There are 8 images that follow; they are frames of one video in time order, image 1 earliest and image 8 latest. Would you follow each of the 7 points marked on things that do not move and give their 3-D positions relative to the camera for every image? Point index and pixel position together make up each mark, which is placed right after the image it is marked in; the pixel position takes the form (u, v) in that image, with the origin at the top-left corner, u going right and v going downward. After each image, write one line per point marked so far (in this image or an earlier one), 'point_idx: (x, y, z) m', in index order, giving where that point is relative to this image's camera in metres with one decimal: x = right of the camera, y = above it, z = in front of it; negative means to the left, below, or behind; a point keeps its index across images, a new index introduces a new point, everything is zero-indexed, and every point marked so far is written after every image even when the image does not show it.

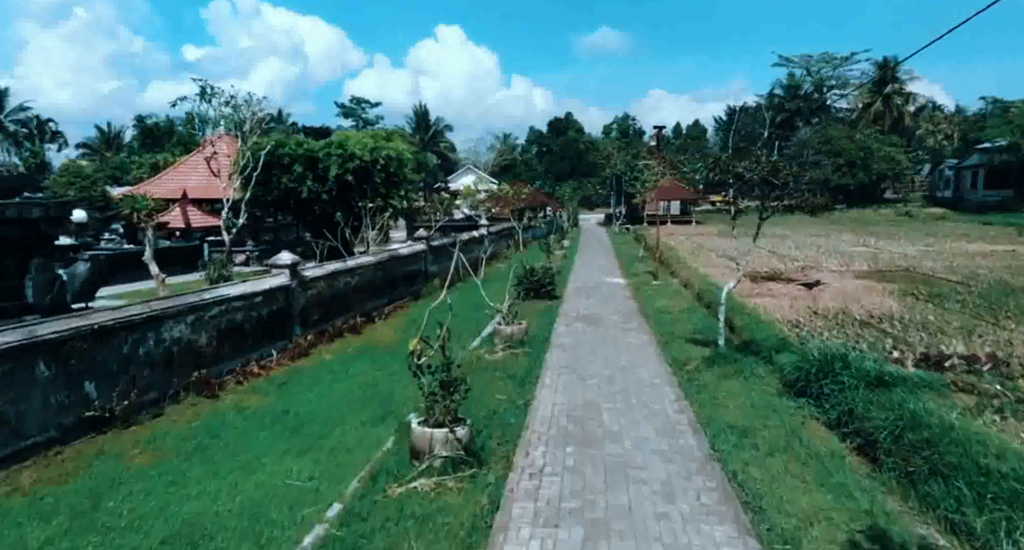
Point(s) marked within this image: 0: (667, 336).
0: (+2.6, -1.0, +10.2) m
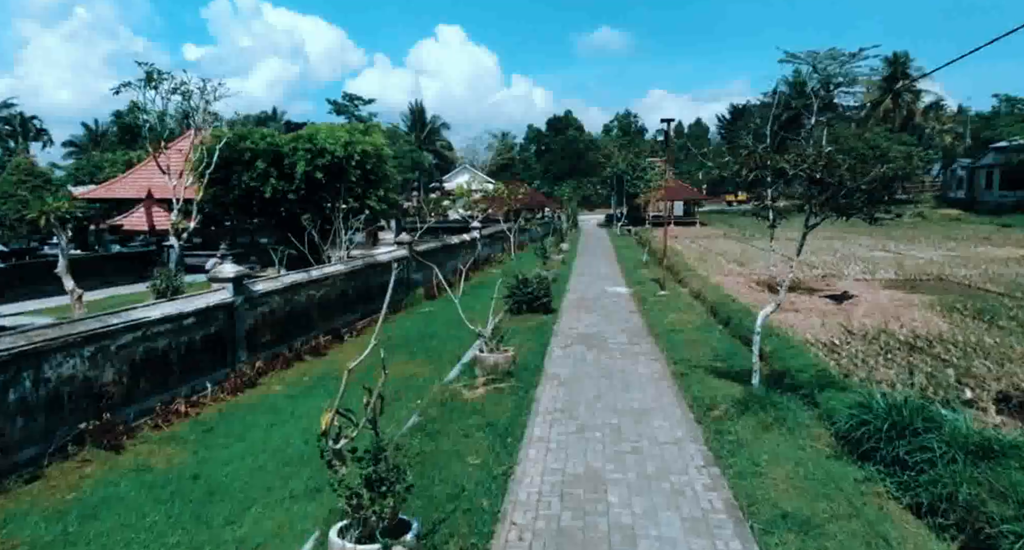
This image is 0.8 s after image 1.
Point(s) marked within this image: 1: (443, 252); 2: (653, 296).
0: (+2.4, -1.2, +8.6) m
1: (-2.0, +0.7, +18.4) m
2: (+3.3, -0.5, +14.6) m
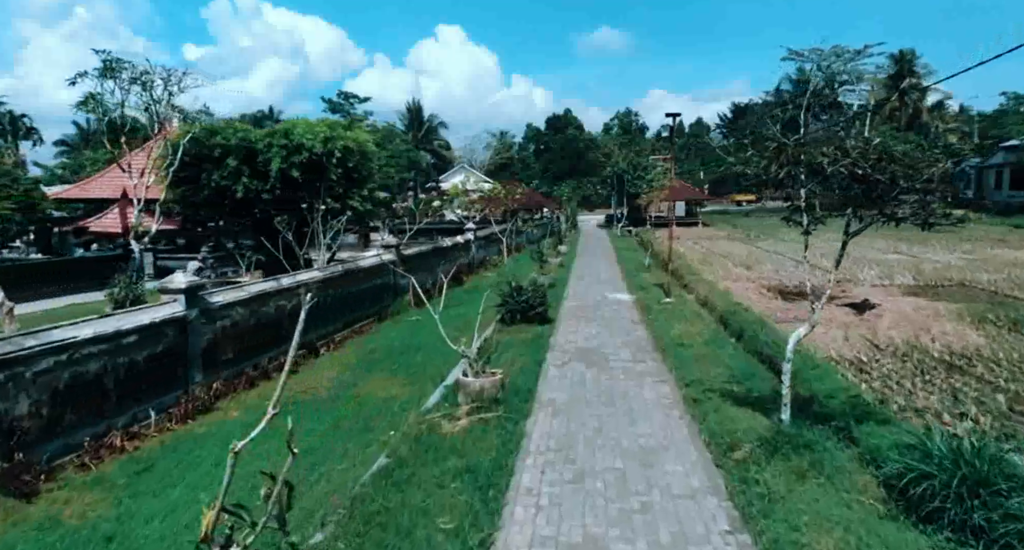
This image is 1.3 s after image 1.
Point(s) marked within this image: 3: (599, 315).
0: (+2.2, -1.4, +7.5) m
1: (-2.1, +0.6, +17.4) m
2: (+3.2, -0.6, +13.6) m
3: (+1.8, -0.8, +12.5) m
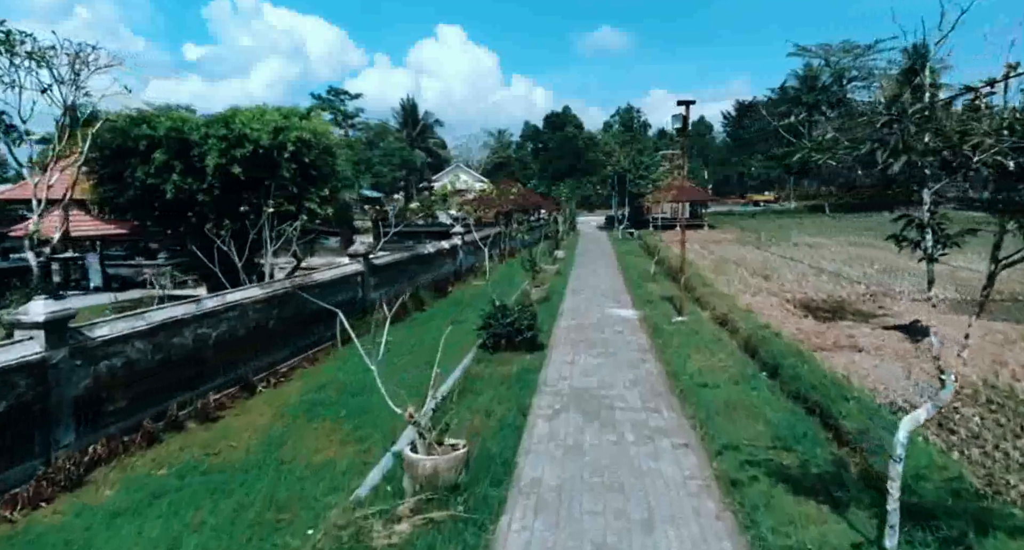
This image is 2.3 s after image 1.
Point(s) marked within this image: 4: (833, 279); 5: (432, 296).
0: (+2.0, -1.7, +5.5) m
1: (-2.4, +0.3, +15.4) m
2: (+2.9, -0.9, +11.6) m
3: (+1.5, -1.1, +10.5) m
4: (+8.5, -0.1, +16.4) m
5: (-2.0, -0.5, +15.7) m
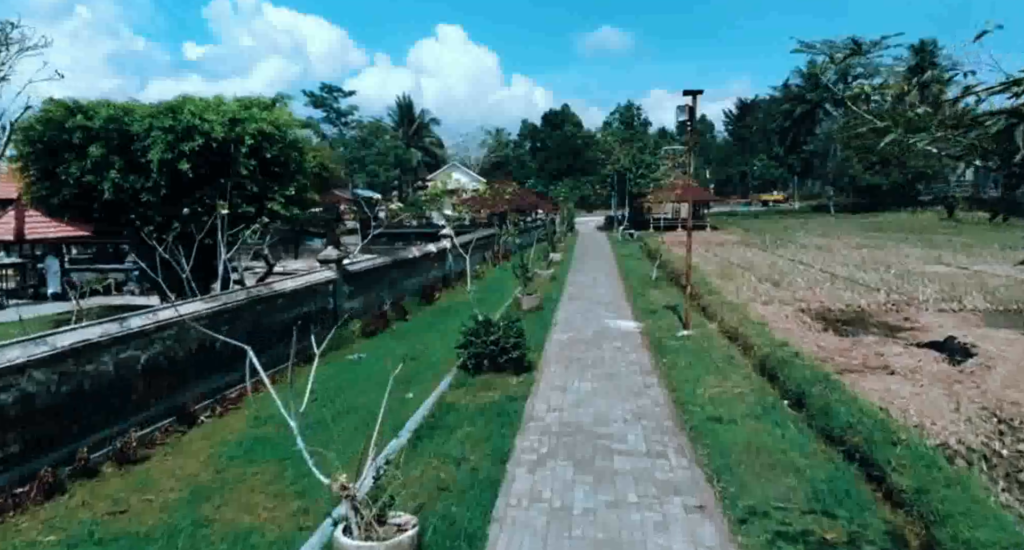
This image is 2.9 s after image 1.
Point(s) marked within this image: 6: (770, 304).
0: (+1.8, -1.8, +4.3) m
1: (-2.6, +0.1, +14.2) m
2: (+2.7, -1.1, +10.4) m
3: (+1.3, -1.2, +9.3) m
4: (+8.2, -0.3, +15.2) m
5: (-2.2, -0.7, +14.5) m
6: (+5.3, -0.6, +12.8) m
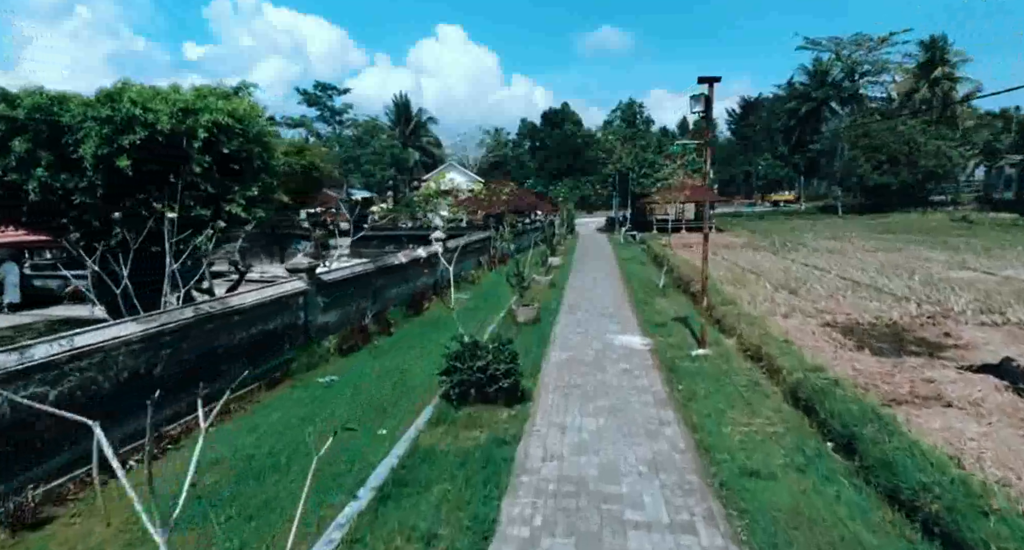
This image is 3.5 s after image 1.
0: (+1.6, -2.0, +3.1) m
1: (-2.7, 0.0, +12.9) m
2: (+2.6, -1.2, +9.2) m
3: (+1.2, -1.4, +8.1) m
4: (+8.1, -0.4, +13.9) m
5: (-2.4, -0.9, +13.3) m
6: (+5.2, -0.8, +11.6) m
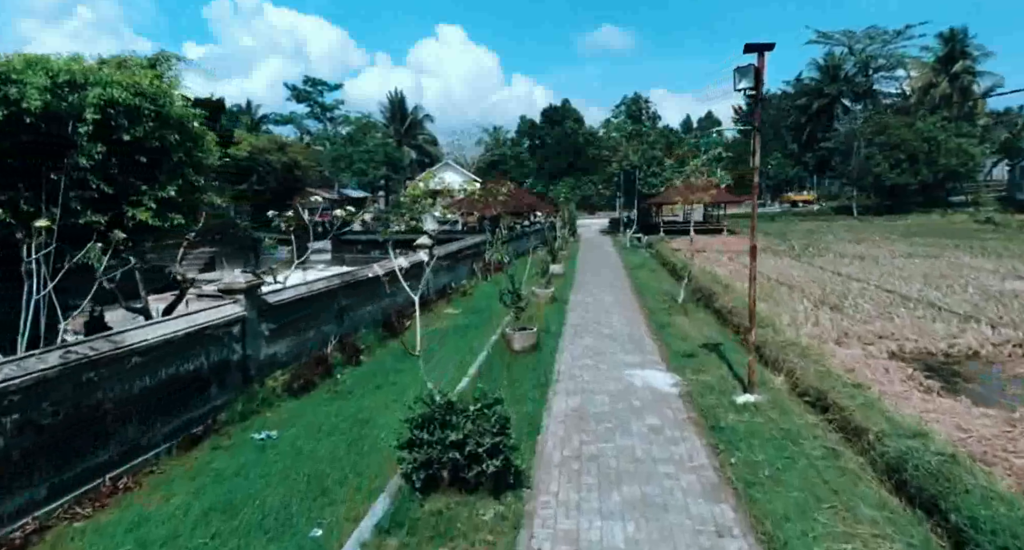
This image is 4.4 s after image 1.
0: (+1.6, -2.3, +1.0) m
1: (-2.8, -0.3, +10.8) m
2: (+2.5, -1.5, +7.1) m
3: (+1.1, -1.7, +6.0) m
4: (+8.0, -0.7, +11.8) m
5: (-2.4, -1.1, +11.2) m
6: (+5.1, -1.1, +9.5) m
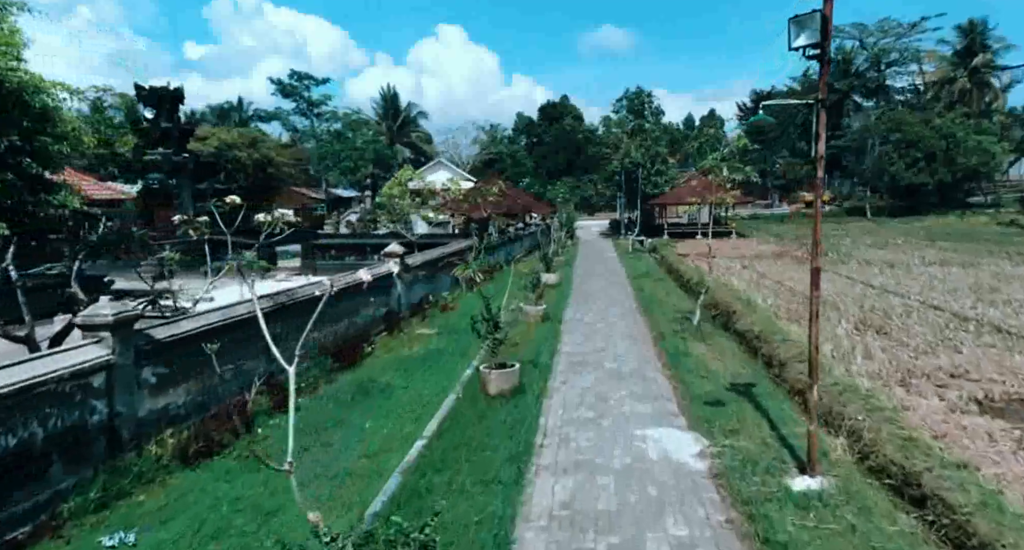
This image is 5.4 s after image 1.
0: (+1.2, -2.6, -1.2) m
1: (-3.1, -0.6, +8.7) m
2: (+2.2, -1.8, +4.9) m
3: (+0.8, -2.0, +3.8) m
4: (+7.7, -1.0, +9.7) m
5: (-2.8, -1.4, +9.1) m
6: (+4.8, -1.4, +7.4) m
